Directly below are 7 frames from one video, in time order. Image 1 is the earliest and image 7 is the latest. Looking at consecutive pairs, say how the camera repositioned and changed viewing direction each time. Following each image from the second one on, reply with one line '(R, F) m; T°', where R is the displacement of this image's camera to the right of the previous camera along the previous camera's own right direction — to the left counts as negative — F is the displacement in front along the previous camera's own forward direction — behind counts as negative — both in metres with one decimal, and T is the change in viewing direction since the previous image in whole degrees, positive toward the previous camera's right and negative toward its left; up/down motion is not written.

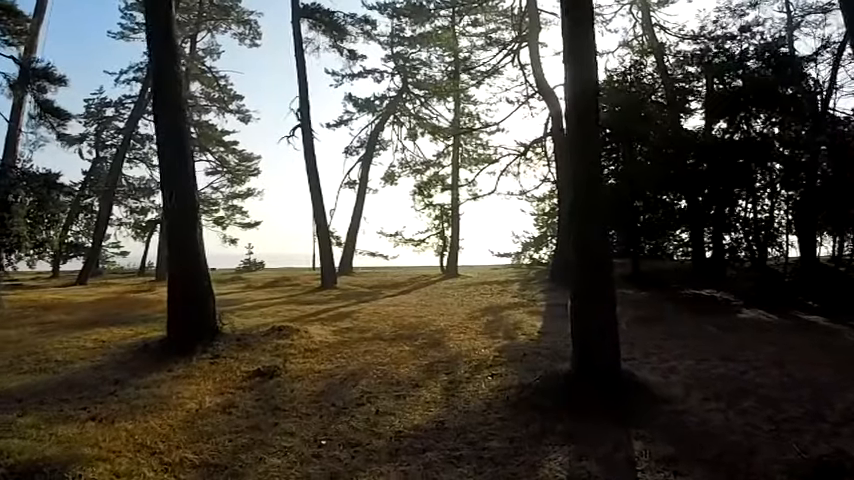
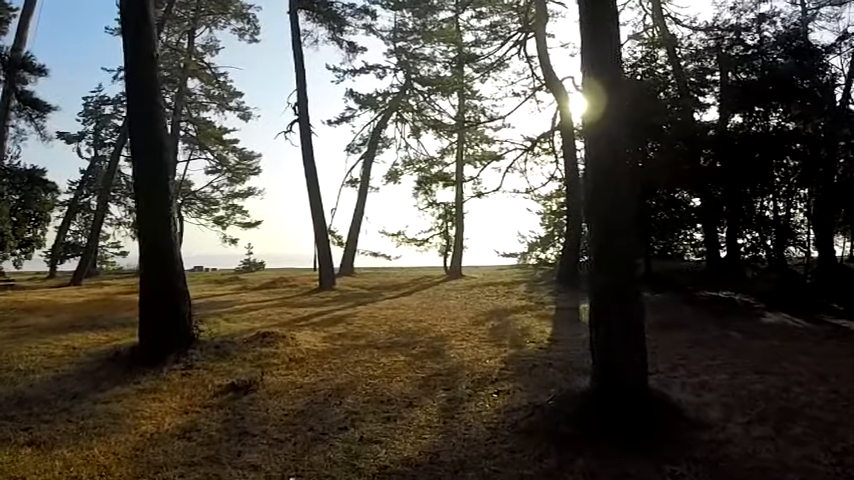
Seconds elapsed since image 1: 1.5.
(+0.1, +0.9) m; 0°
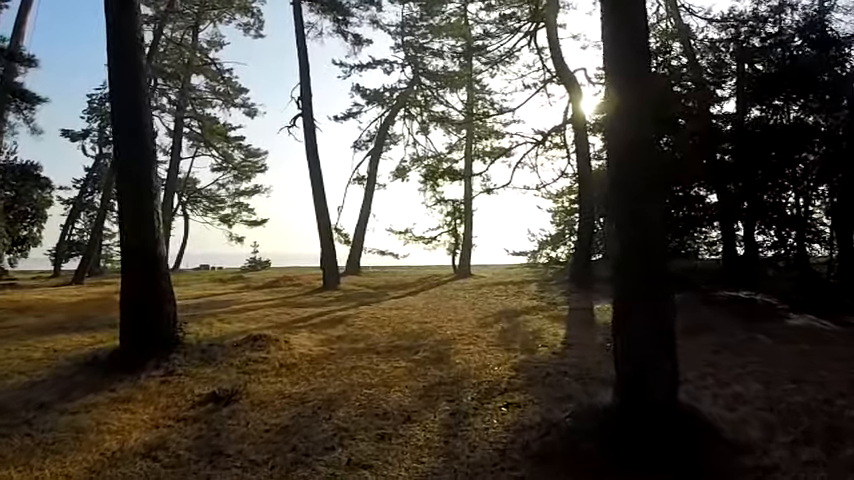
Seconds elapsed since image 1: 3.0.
(+0.1, +0.7) m; -1°
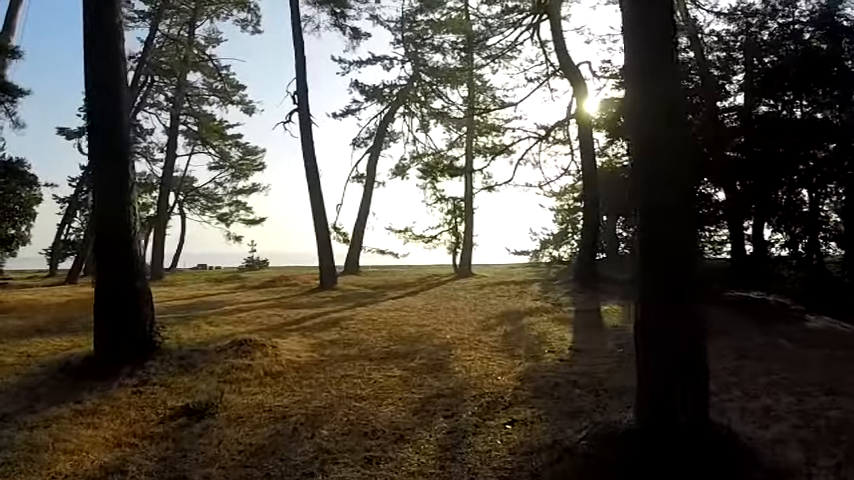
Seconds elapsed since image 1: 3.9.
(0.0, +0.6) m; 0°
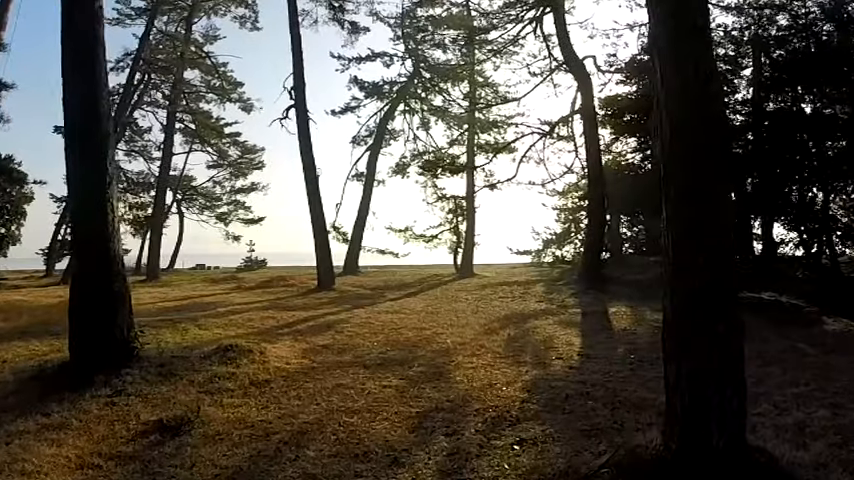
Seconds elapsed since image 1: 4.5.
(0.0, +0.5) m; 0°
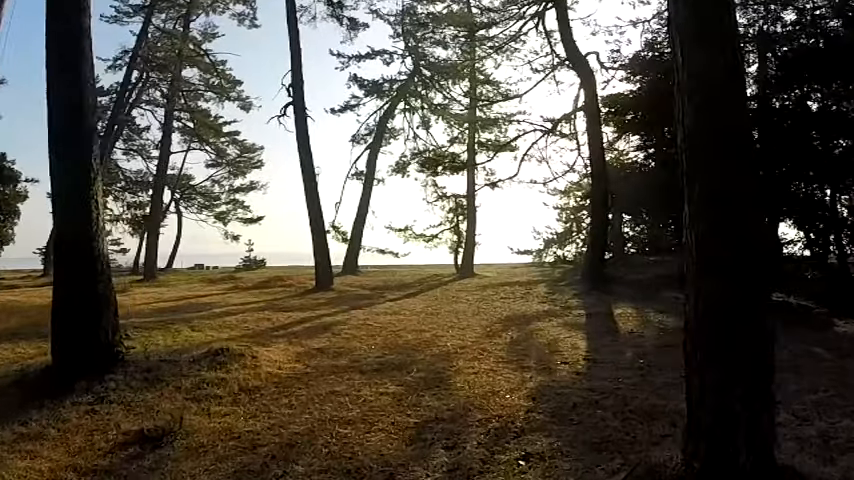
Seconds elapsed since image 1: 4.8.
(0.0, +0.3) m; 0°
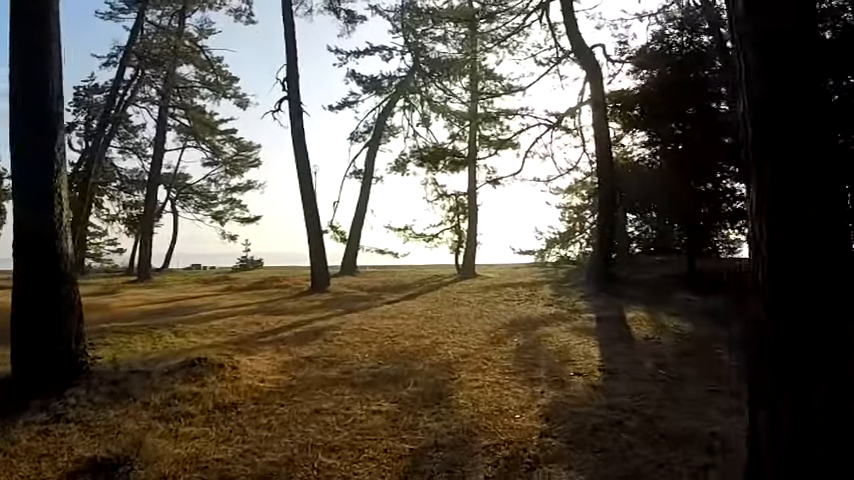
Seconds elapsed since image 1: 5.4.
(0.0, +0.6) m; 0°
